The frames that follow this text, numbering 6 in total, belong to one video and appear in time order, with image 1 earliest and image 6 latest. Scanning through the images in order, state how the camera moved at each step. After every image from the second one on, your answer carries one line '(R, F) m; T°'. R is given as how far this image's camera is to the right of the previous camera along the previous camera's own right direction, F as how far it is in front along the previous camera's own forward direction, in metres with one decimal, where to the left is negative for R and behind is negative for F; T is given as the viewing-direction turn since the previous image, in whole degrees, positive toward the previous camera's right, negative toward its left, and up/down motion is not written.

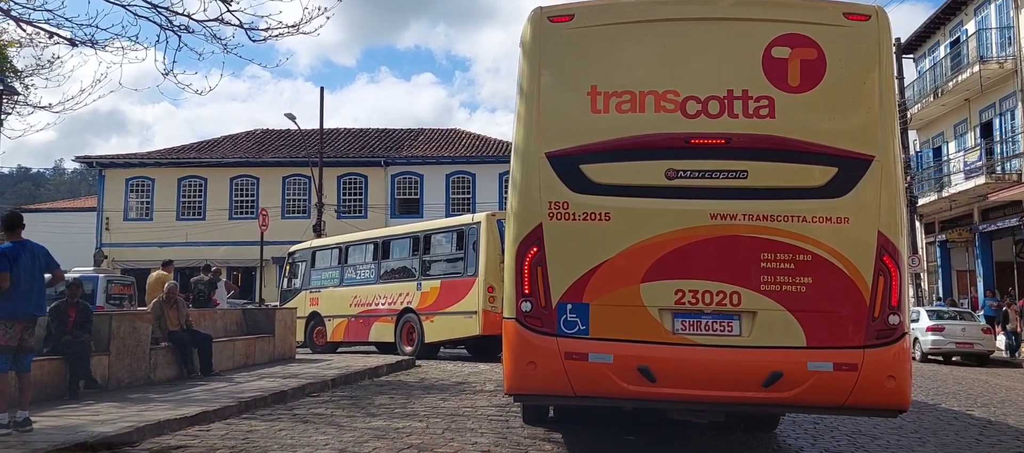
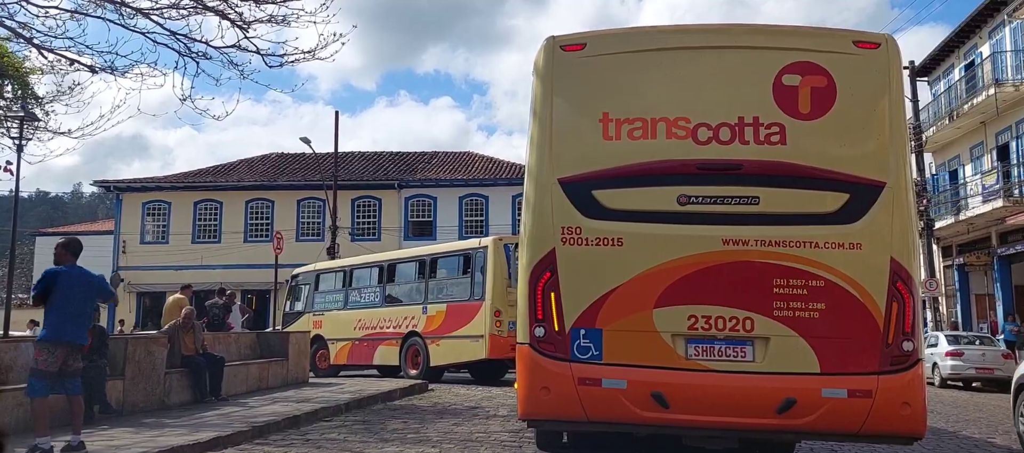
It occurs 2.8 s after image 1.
(0.0, 0.0) m; -1°
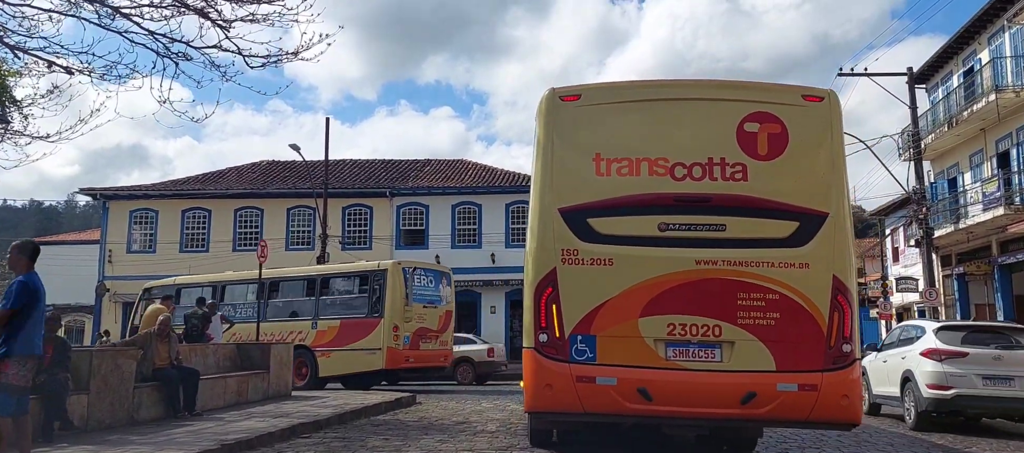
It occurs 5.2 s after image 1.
(+0.1, +0.5) m; 0°
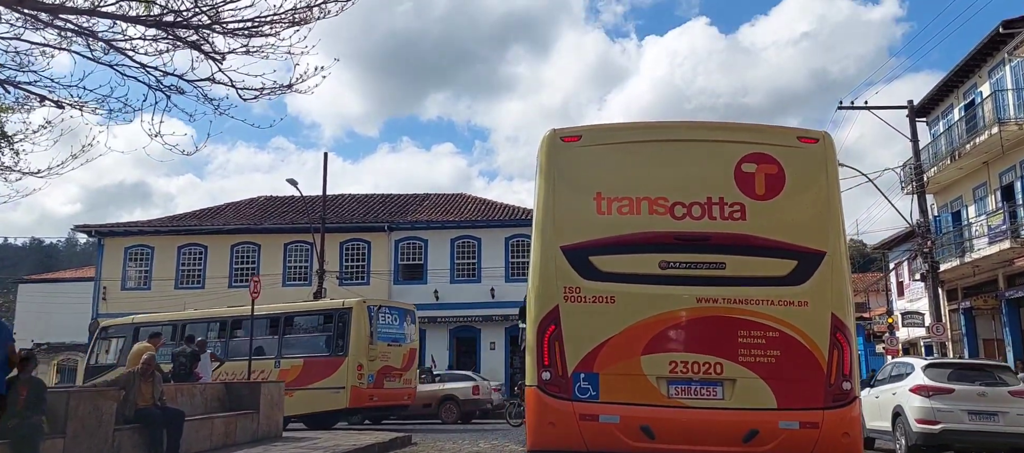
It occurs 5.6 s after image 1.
(+0.1, +0.3) m; 0°
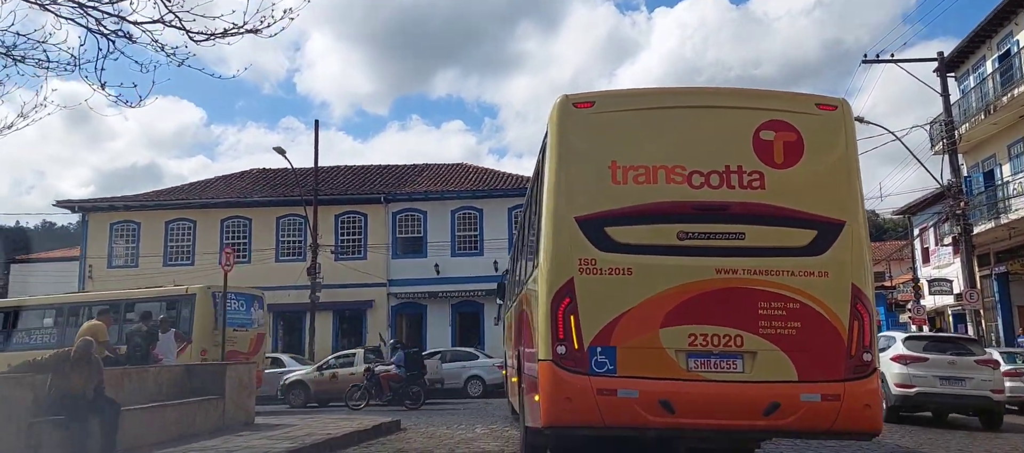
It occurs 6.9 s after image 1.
(+0.2, +1.5) m; -1°
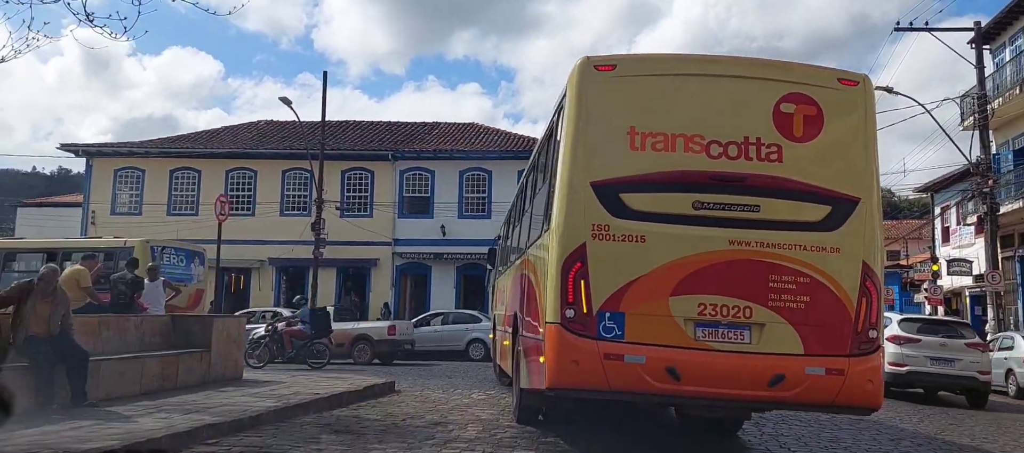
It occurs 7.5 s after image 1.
(+0.1, +0.6) m; -1°
